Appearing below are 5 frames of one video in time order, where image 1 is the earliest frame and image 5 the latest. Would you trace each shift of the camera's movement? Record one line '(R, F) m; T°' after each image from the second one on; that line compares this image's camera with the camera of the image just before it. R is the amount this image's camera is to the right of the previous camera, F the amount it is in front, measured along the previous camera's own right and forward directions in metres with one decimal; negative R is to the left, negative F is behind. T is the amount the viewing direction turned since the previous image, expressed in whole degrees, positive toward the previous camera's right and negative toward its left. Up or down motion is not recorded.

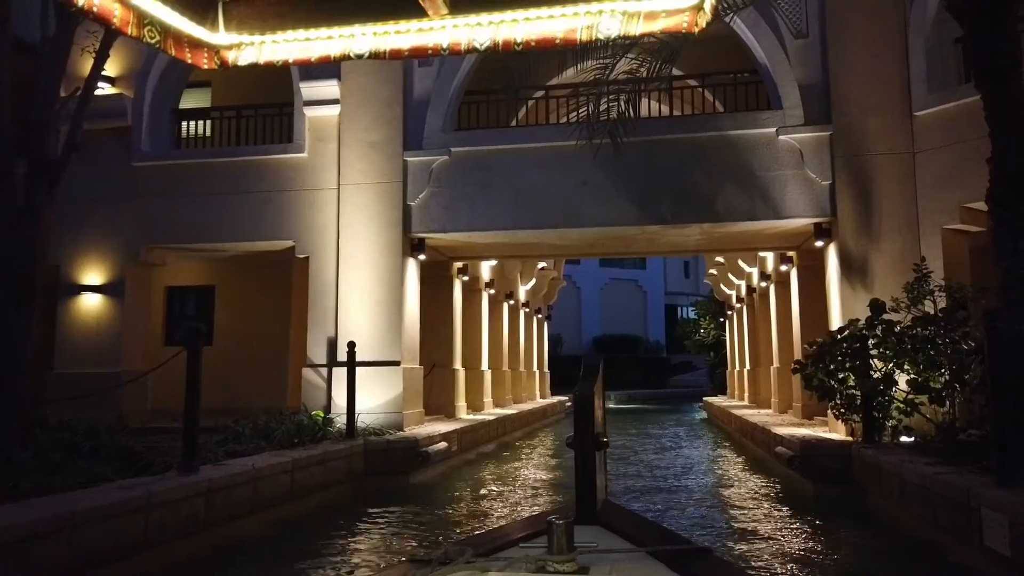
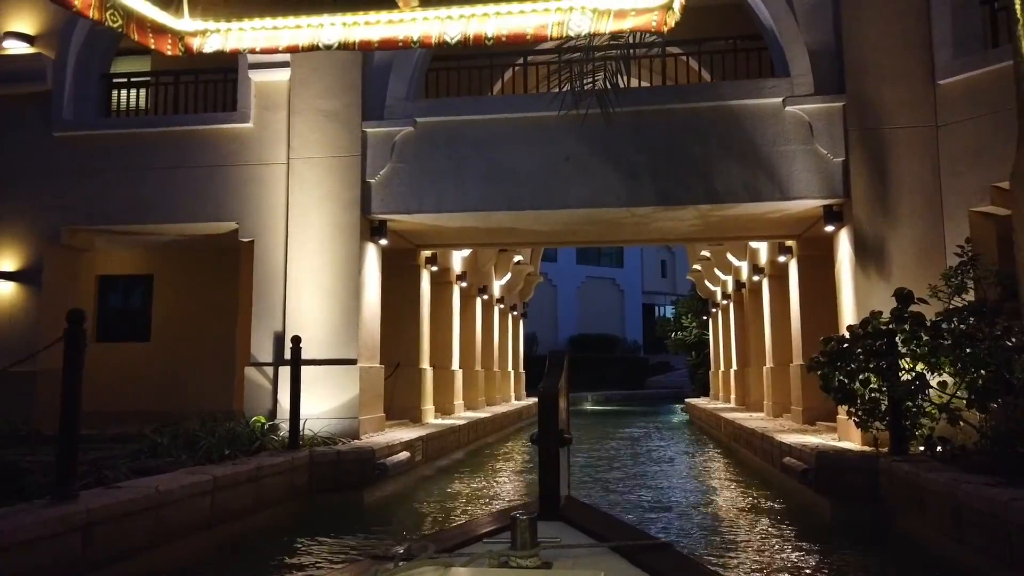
(0.0, +1.3) m; +2°
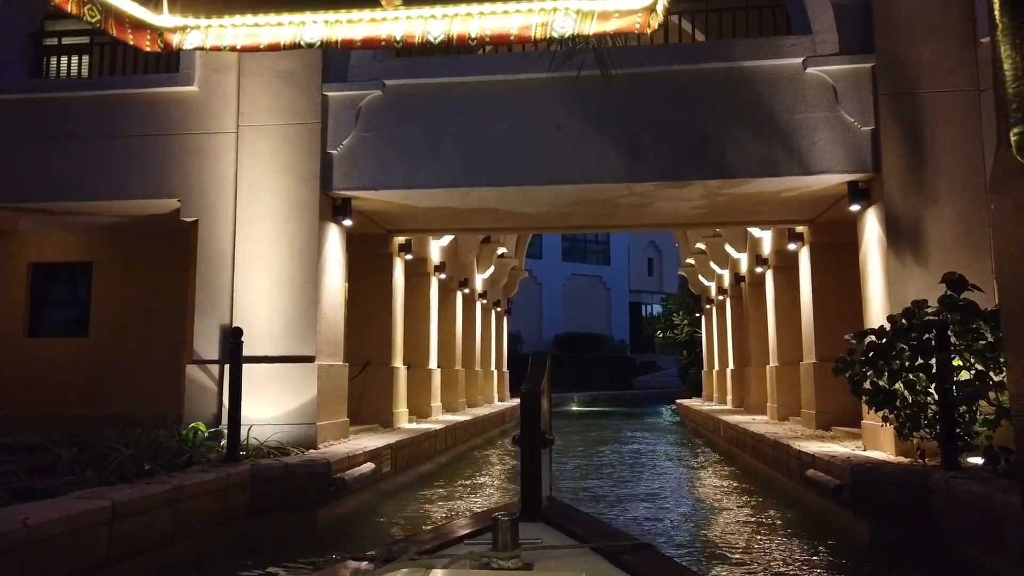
(0.0, +1.2) m; +1°
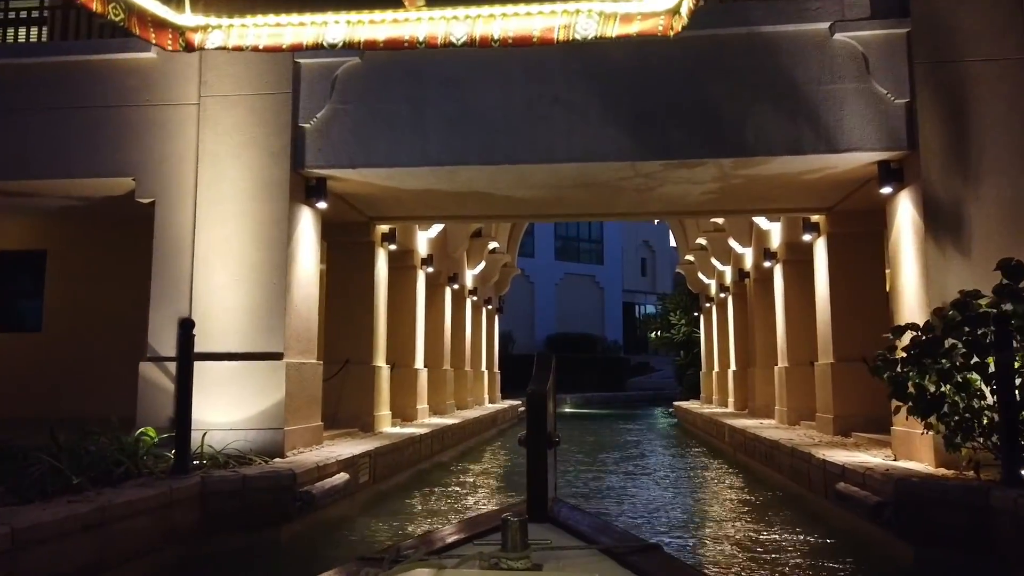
(0.0, +0.9) m; +1°
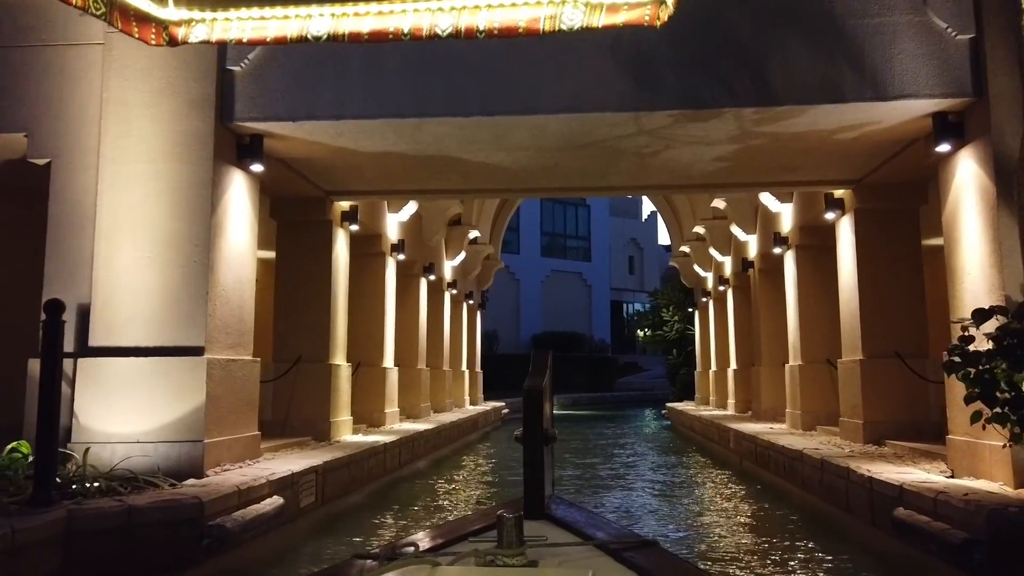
(+0.1, +1.4) m; +1°
